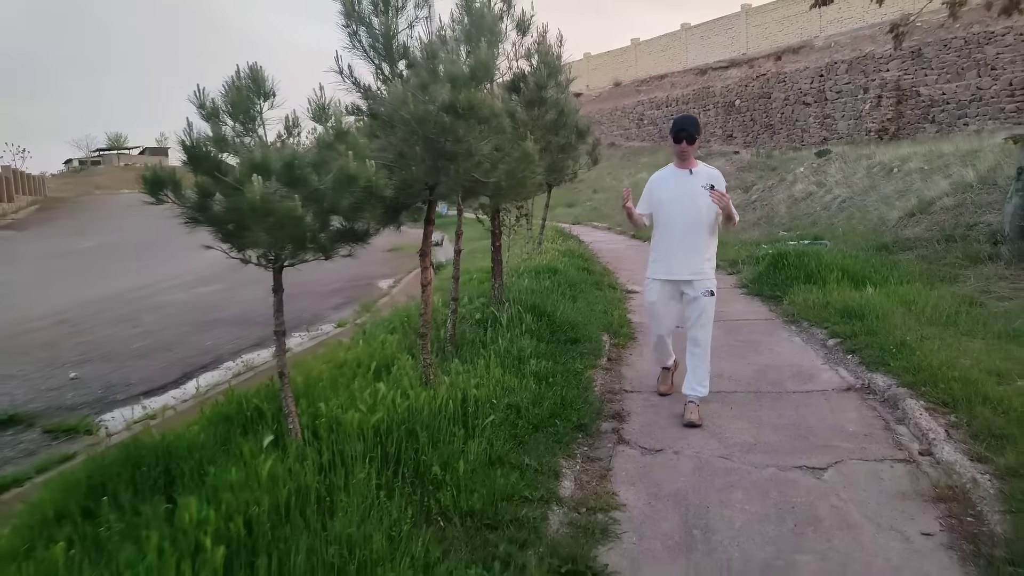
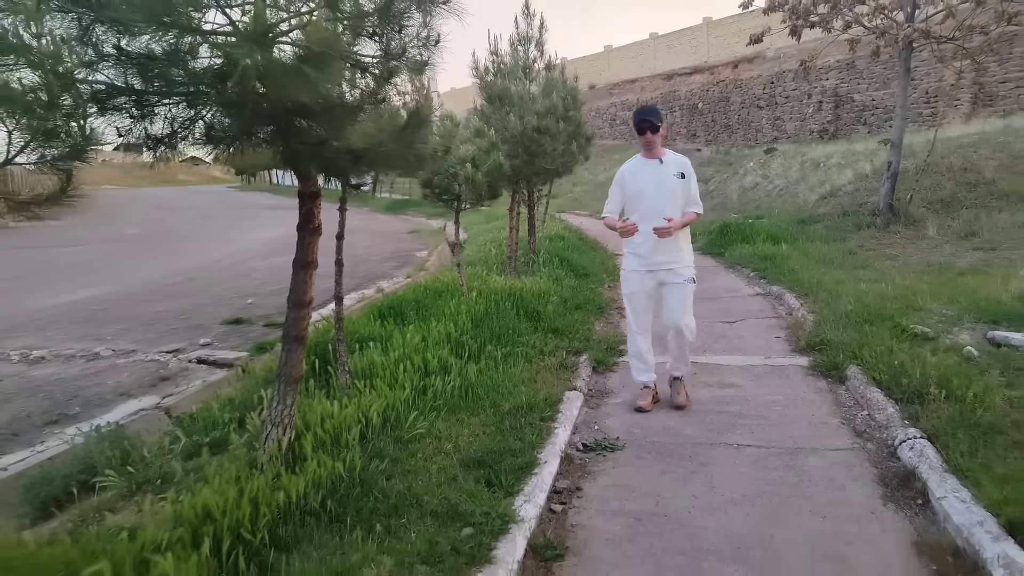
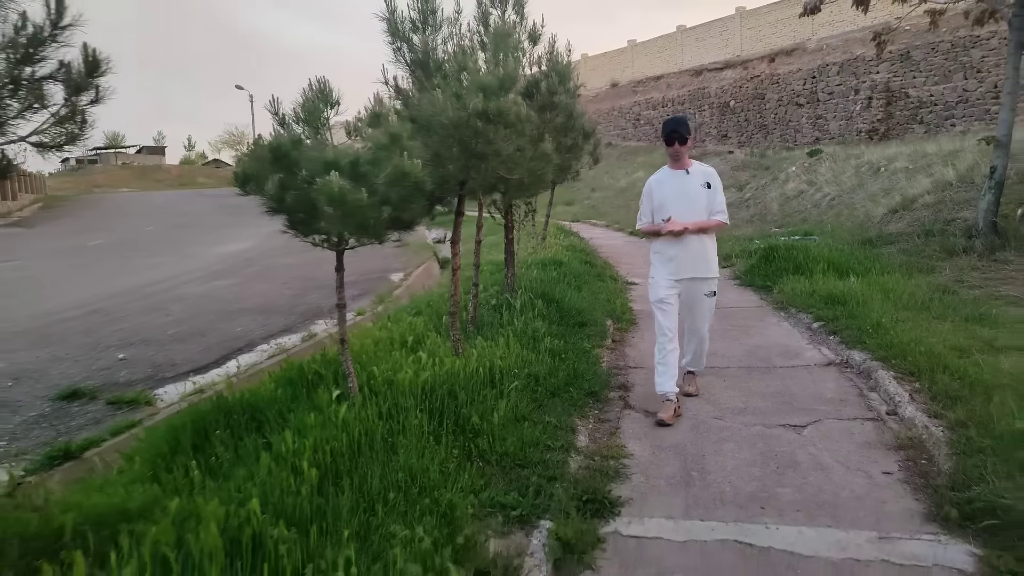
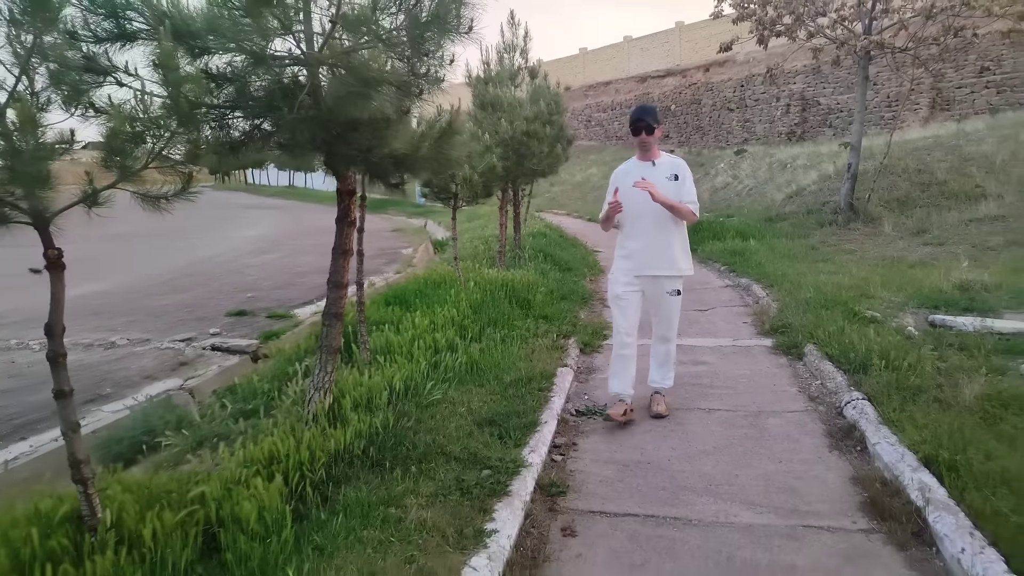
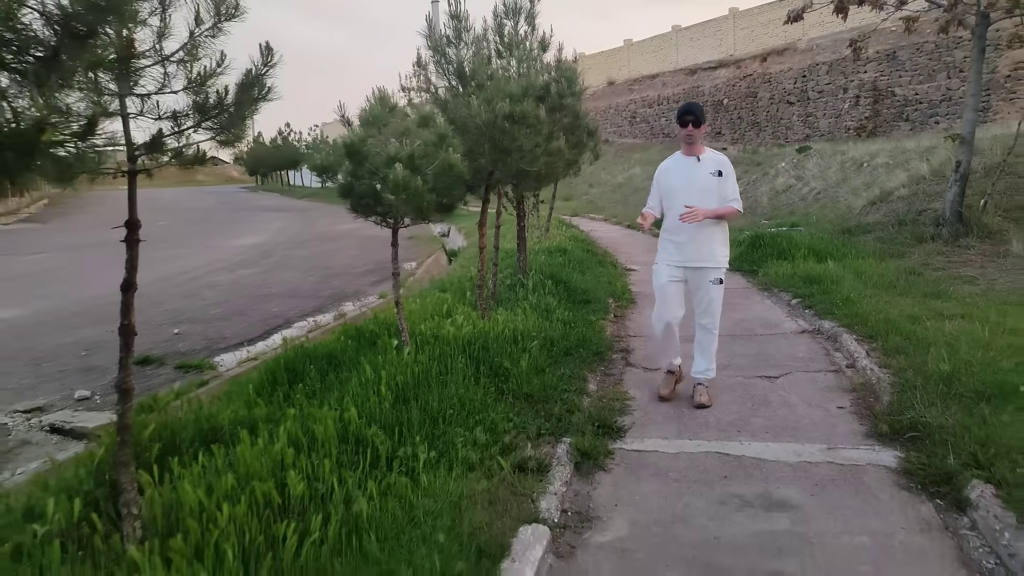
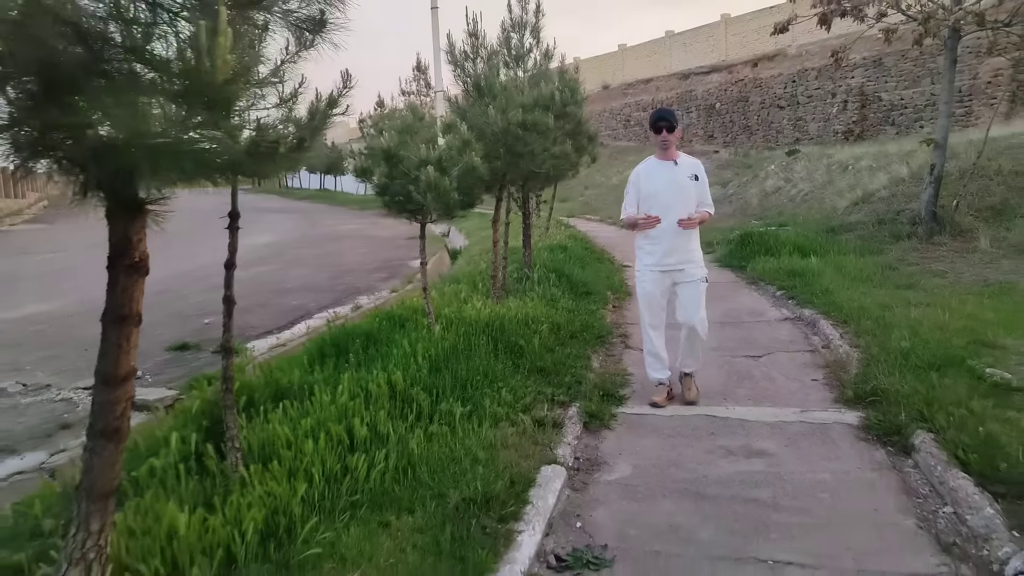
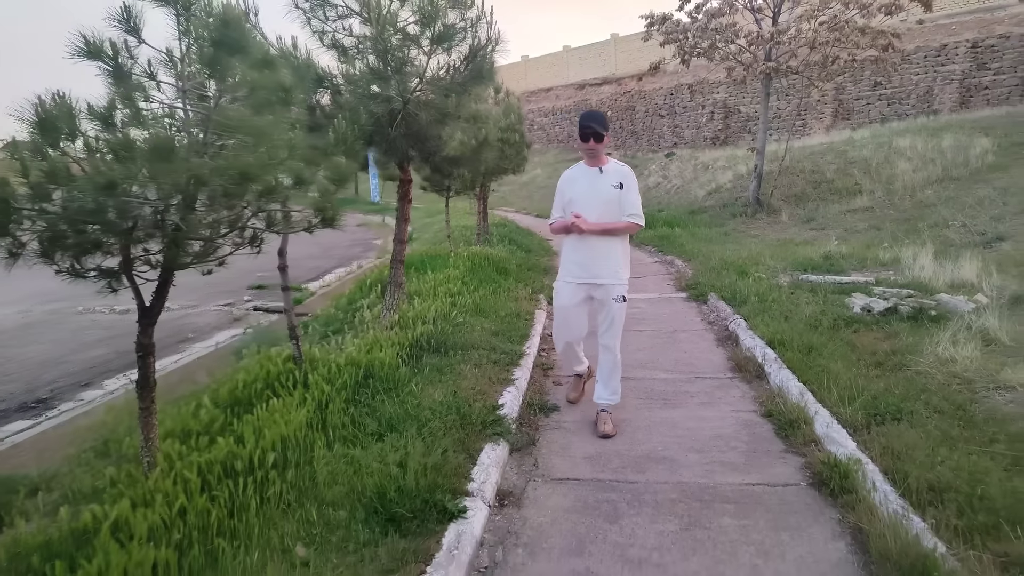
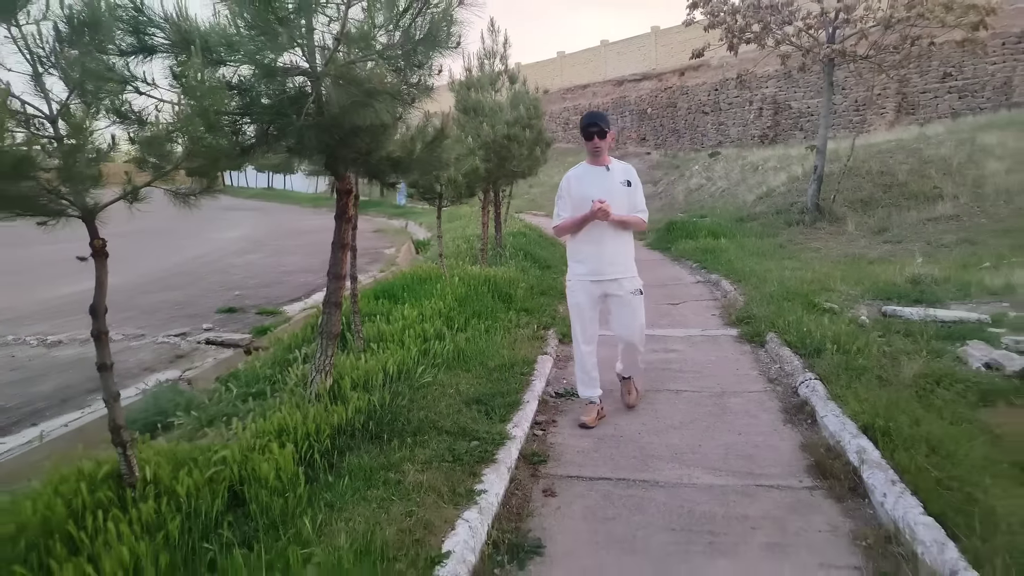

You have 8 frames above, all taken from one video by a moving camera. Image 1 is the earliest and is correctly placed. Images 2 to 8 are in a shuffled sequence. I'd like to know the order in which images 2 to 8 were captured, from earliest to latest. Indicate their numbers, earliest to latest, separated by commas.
3, 5, 6, 2, 4, 8, 7
